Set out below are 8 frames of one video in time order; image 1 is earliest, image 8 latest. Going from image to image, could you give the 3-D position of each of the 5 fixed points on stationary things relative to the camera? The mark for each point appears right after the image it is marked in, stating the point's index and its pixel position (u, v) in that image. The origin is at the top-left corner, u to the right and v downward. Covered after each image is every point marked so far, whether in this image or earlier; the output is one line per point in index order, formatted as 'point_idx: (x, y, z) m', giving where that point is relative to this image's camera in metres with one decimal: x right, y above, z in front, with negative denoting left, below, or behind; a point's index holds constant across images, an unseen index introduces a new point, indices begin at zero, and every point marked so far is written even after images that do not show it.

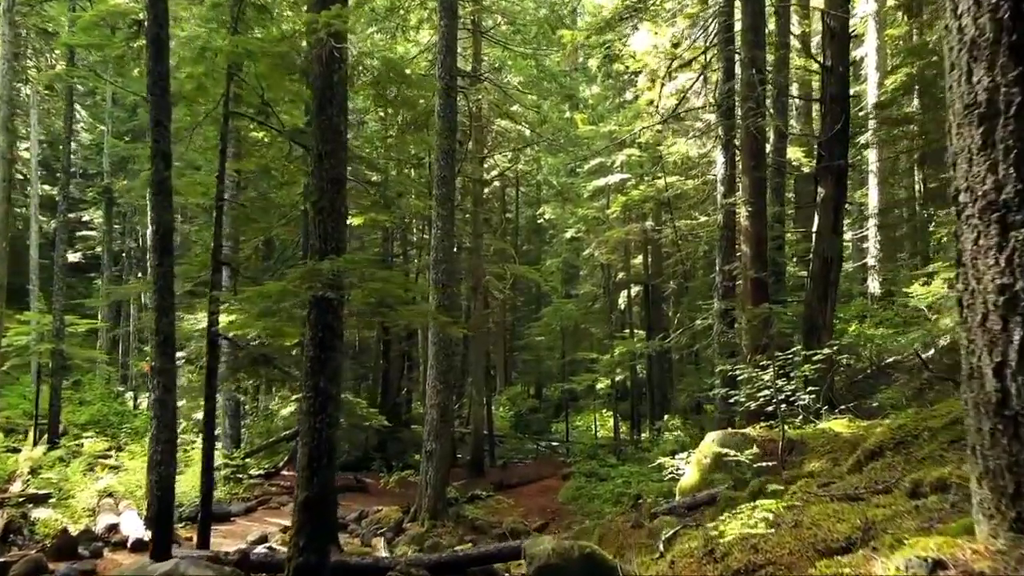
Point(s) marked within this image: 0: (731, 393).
0: (+2.9, -1.4, +10.3) m
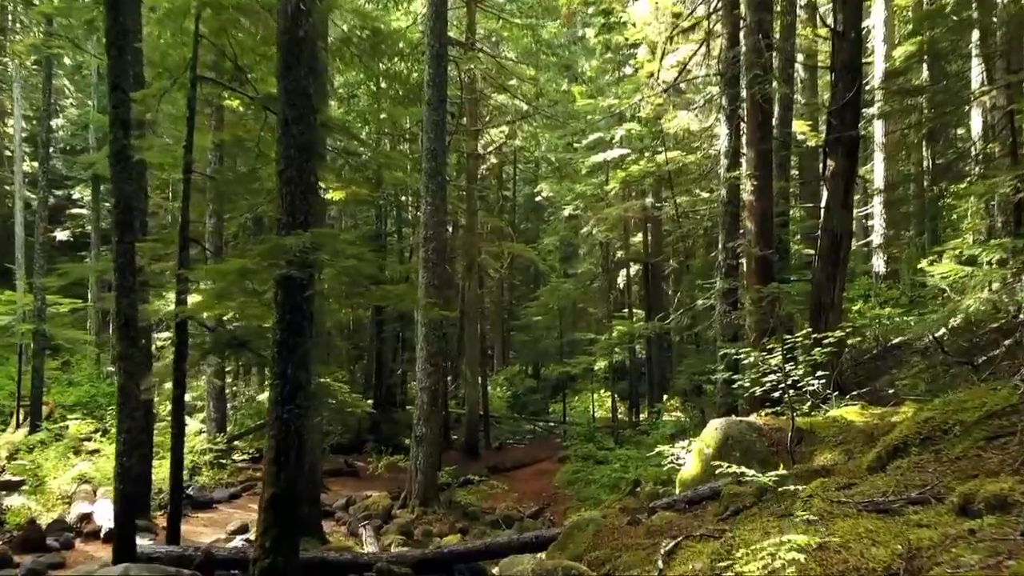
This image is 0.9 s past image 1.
0: (+2.8, -1.1, +9.8) m
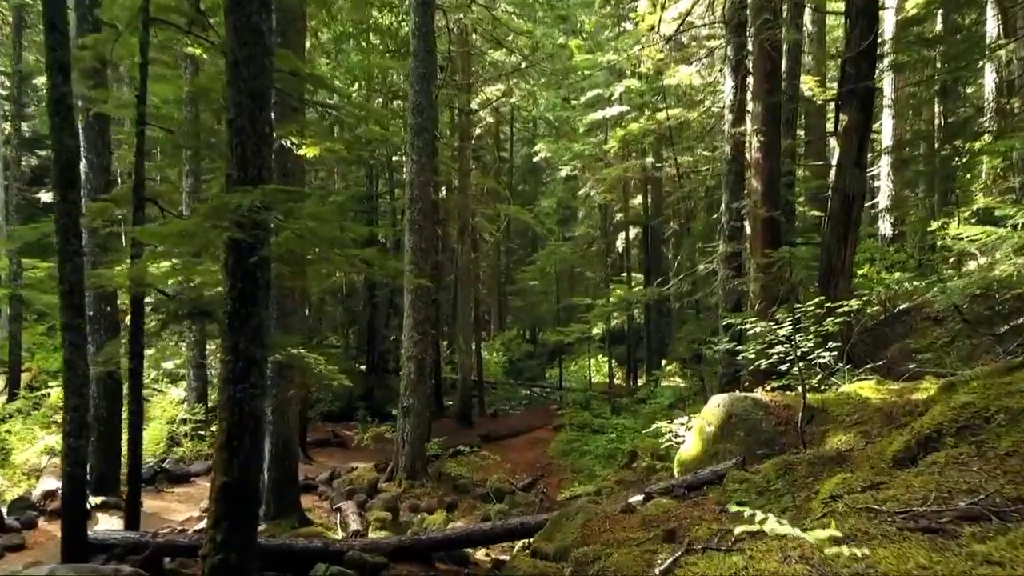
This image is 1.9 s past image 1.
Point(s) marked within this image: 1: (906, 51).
0: (+2.6, -0.7, +9.2) m
1: (+6.6, +4.0, +13.1) m
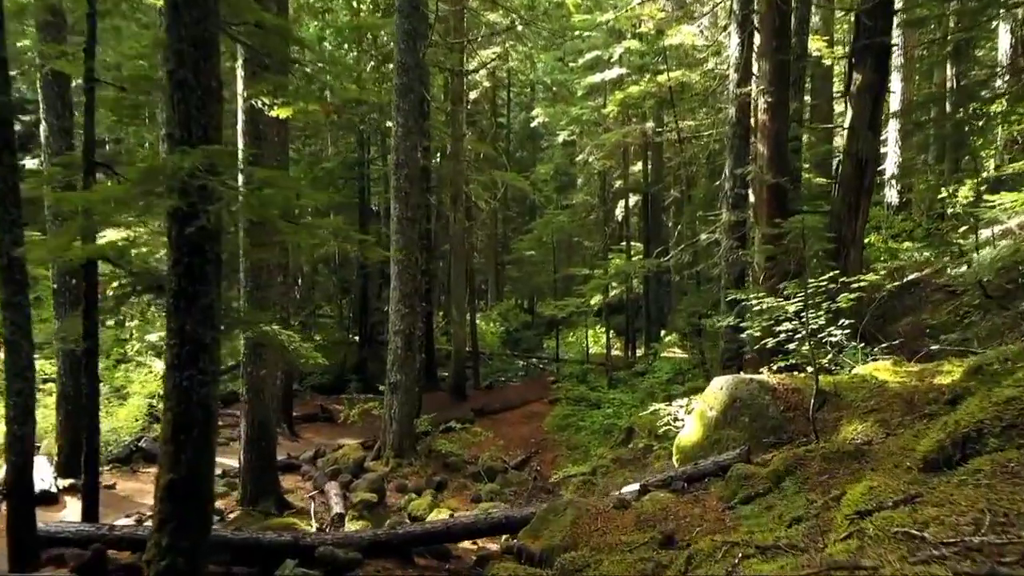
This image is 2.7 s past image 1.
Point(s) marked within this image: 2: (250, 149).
0: (+2.5, -0.4, +8.6) m
1: (+6.5, +4.5, +12.4) m
2: (-3.0, +1.6, +8.9) m
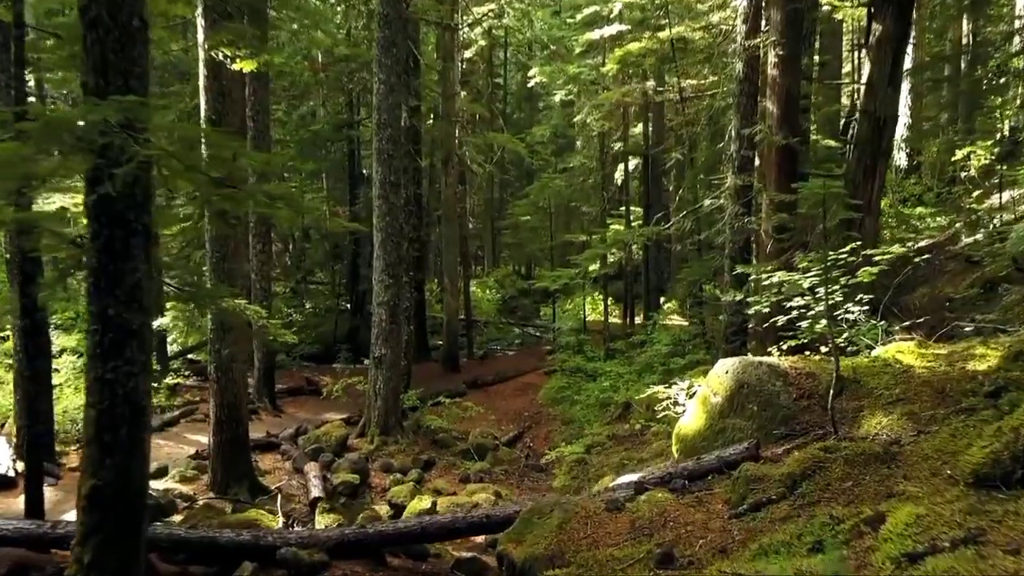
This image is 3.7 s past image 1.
0: (+2.4, -0.1, +7.9) m
1: (+6.4, +4.9, +11.5) m
2: (-3.2, +1.9, +8.2) m
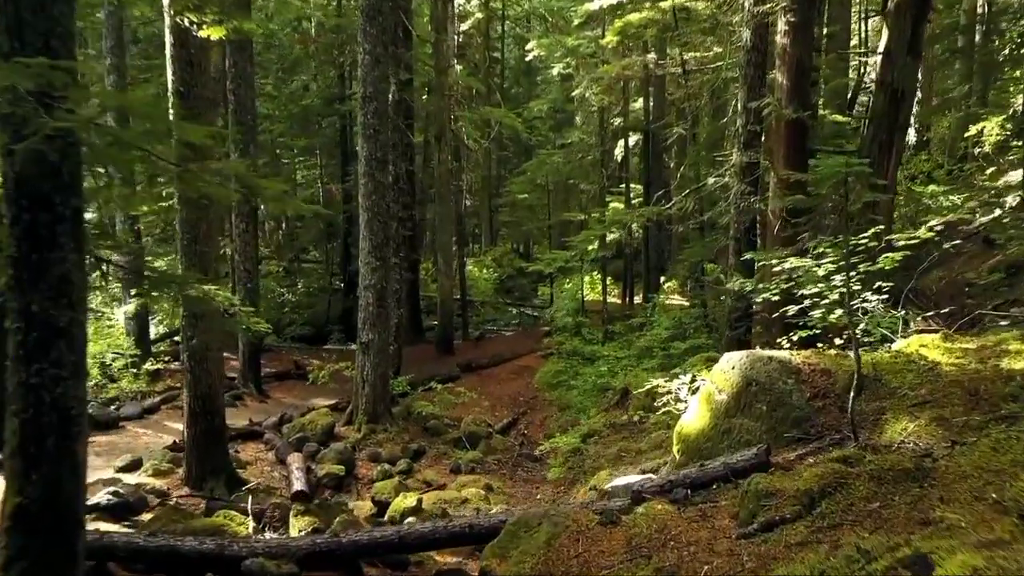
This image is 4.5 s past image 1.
0: (+2.3, +0.1, +7.4) m
1: (+6.3, +5.2, +10.8) m
2: (-3.2, +2.1, +7.6) m
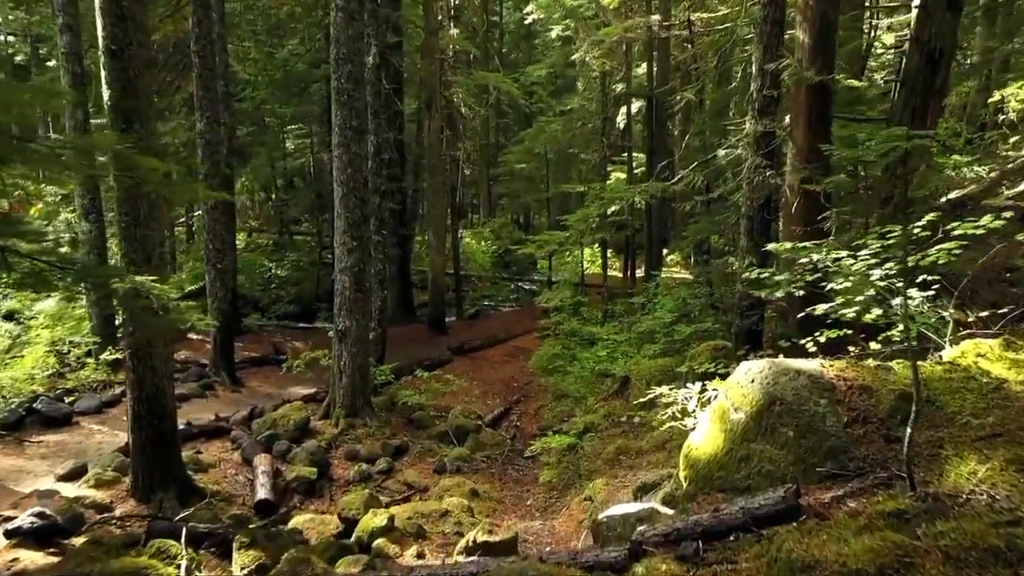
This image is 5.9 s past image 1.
0: (+2.2, +0.1, +6.5) m
1: (+6.2, +5.4, +9.7) m
2: (-3.4, +2.2, +6.6) m
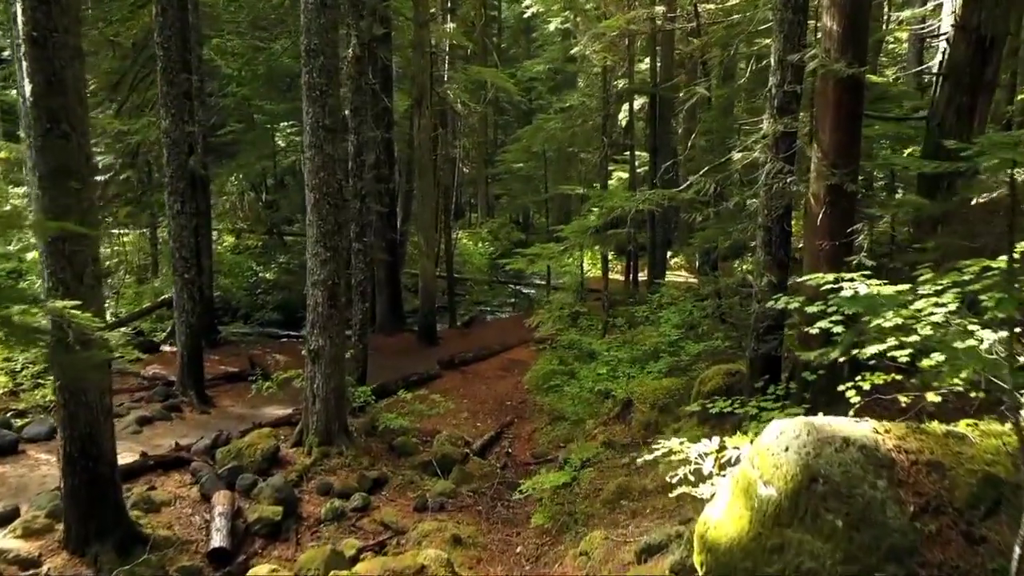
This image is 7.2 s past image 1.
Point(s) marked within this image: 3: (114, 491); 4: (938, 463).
0: (+2.0, -0.1, +5.6) m
1: (+6.1, +5.2, +8.7) m
2: (-3.5, +2.0, +5.7) m
3: (-3.3, -1.7, +6.5) m
4: (+1.9, -0.7, +3.5) m
